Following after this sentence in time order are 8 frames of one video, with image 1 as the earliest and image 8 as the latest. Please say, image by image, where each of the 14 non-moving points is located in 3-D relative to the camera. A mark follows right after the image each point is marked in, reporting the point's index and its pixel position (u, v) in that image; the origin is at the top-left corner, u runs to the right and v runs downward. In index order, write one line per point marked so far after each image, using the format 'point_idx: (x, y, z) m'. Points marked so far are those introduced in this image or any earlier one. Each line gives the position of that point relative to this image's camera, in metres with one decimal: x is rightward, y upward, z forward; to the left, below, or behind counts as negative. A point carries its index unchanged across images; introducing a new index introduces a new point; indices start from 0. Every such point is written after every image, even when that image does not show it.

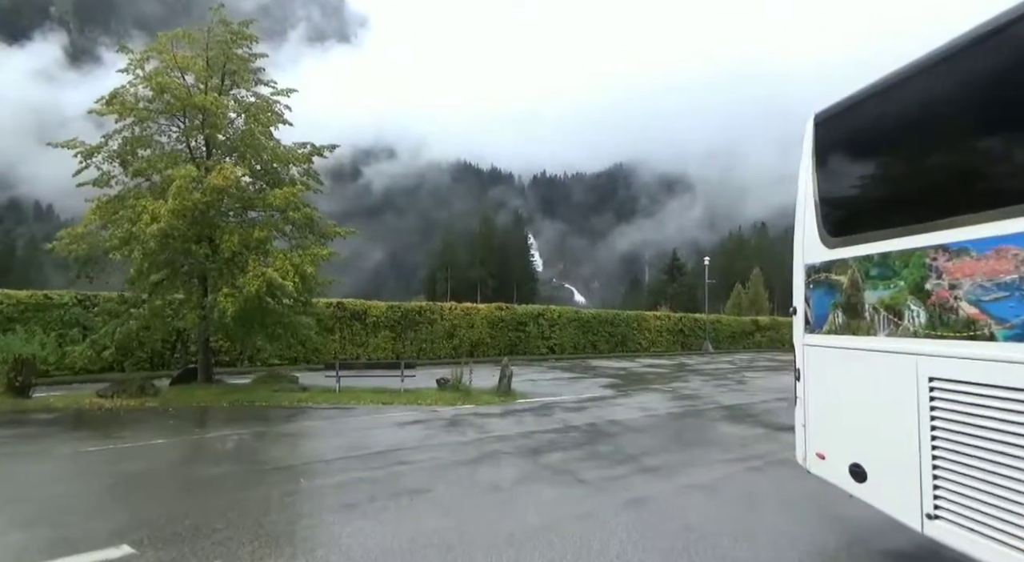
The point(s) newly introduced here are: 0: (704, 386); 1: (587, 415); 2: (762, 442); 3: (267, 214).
0: (+5.8, -3.2, +19.9) m
1: (+1.5, -2.7, +13.0) m
2: (+3.9, -2.5, +10.3) m
3: (-5.7, +1.6, +15.4) m
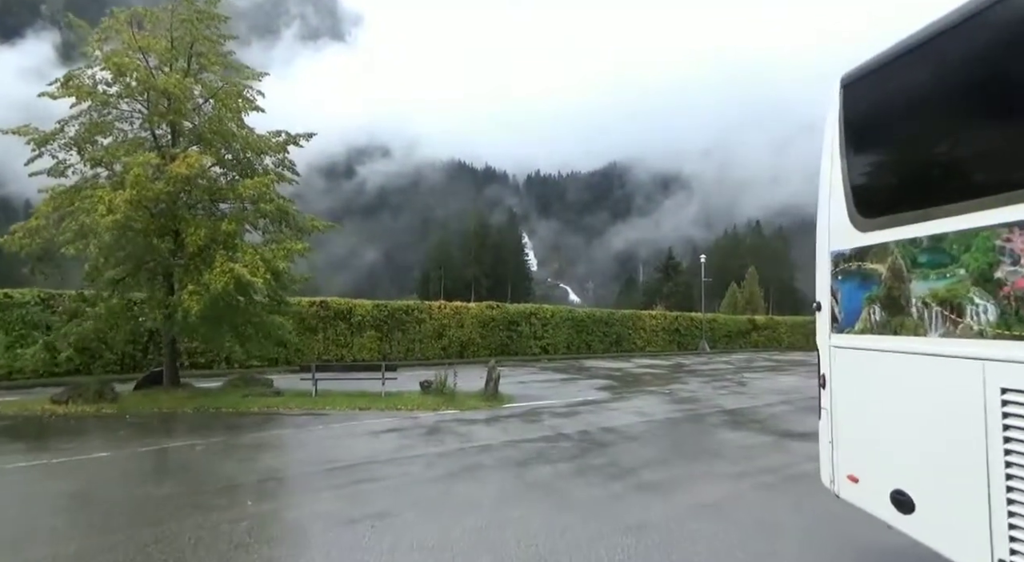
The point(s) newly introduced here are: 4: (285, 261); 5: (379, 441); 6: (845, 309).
0: (+5.5, -3.1, +19.0) m
1: (+1.2, -2.6, +12.1) m
2: (+3.7, -2.4, +9.4) m
3: (-6.0, +1.6, +14.4) m
4: (-4.9, +0.4, +14.0) m
5: (-2.0, -2.4, +9.9) m
6: (+2.5, -0.2, +5.0) m
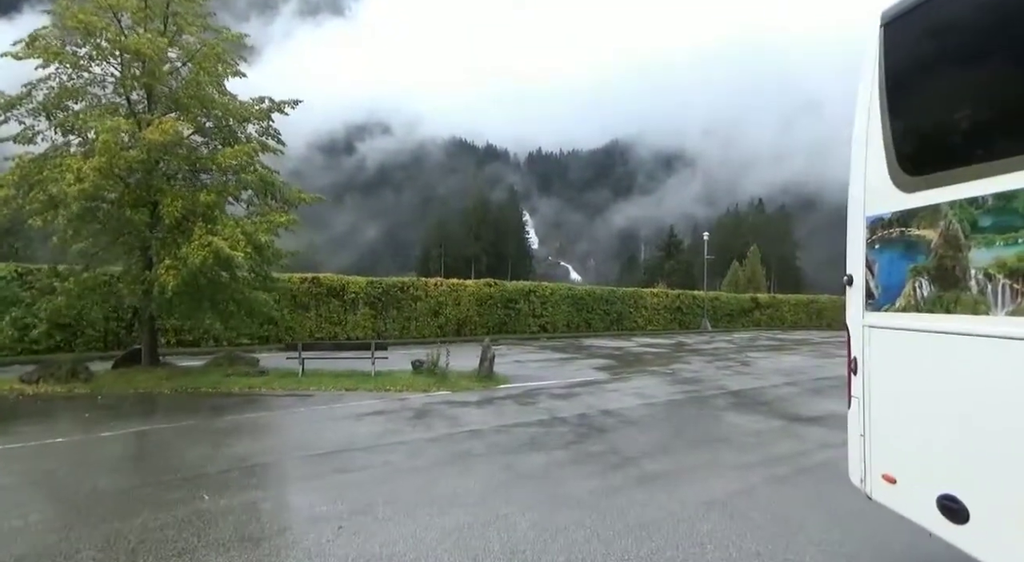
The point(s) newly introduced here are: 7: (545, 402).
0: (+5.4, -2.4, +18.4) m
1: (+1.1, -2.2, +11.5) m
2: (+3.6, -2.1, +8.8) m
3: (-6.1, +2.2, +13.7) m
4: (-5.0, +0.9, +13.3) m
5: (-2.1, -2.0, +9.2) m
6: (+2.4, 0.0, +4.3) m
7: (+0.6, -2.1, +11.5) m
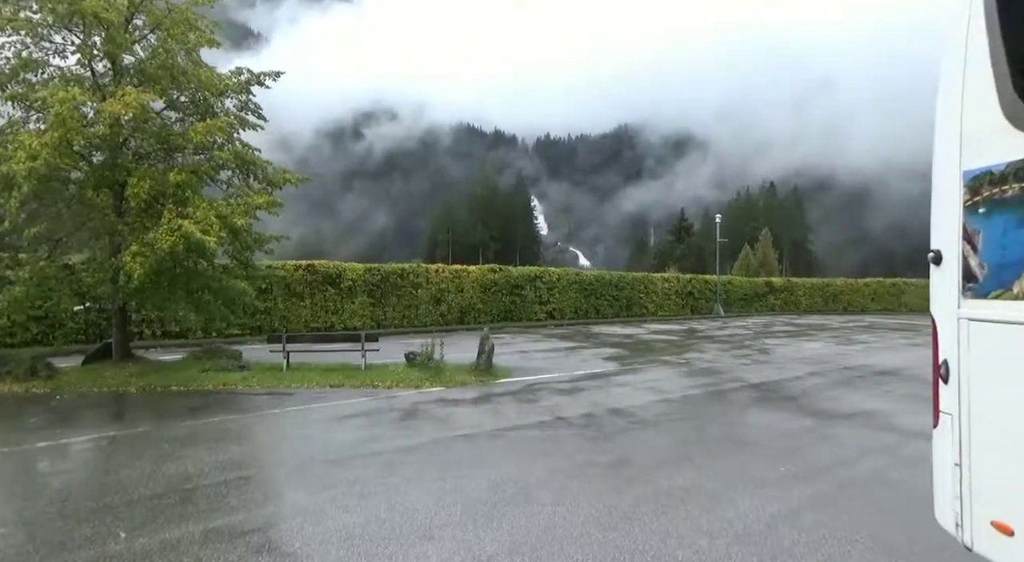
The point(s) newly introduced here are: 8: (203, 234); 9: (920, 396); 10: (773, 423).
0: (+5.5, -2.0, +17.2) m
1: (+1.1, -1.9, +10.4) m
2: (+3.5, -1.9, +7.6) m
3: (-6.1, +2.4, +12.6) m
4: (-5.0, +1.2, +12.2) m
5: (-2.1, -1.9, +8.2) m
6: (+2.3, +0.1, +3.1) m
7: (+0.6, -1.9, +10.5) m
8: (-5.2, +0.8, +11.1) m
9: (+7.1, -2.0, +11.5) m
10: (+3.5, -1.9, +8.8) m
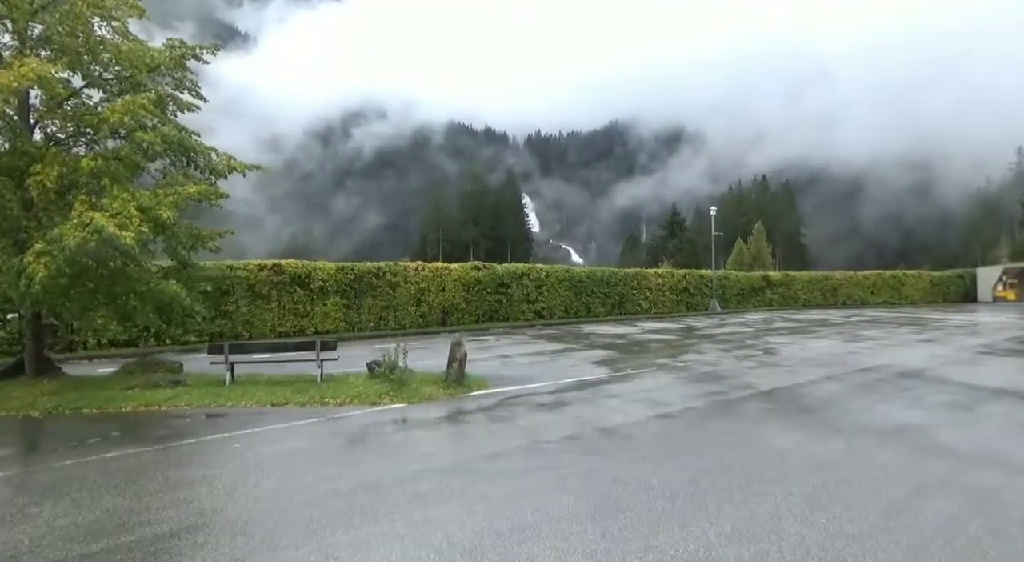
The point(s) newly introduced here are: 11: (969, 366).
0: (+5.0, -1.8, +15.7) m
1: (+0.7, -1.8, +8.8) m
2: (+3.2, -1.8, +6.1) m
3: (-6.6, +2.4, +11.0) m
4: (-5.4, +1.2, +10.5) m
5: (-2.5, -1.9, +6.6) m
6: (+1.9, +0.2, +1.5) m
7: (+0.2, -1.8, +8.9) m
8: (-5.7, +0.8, +9.4) m
9: (+6.7, -1.9, +10.0) m
10: (+3.1, -1.8, +7.2) m
11: (+9.8, -1.8, +14.1) m
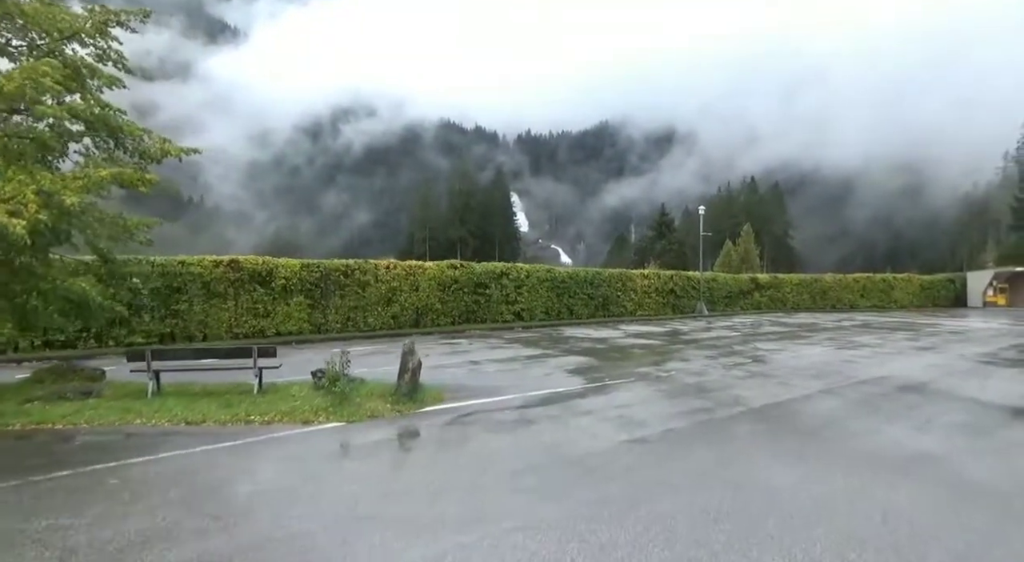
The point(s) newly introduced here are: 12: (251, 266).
0: (+4.4, -1.9, +14.6) m
1: (+0.2, -1.9, +7.6) m
2: (+2.7, -1.8, +4.9) m
3: (-7.1, +2.4, +9.6) m
4: (-6.0, +1.2, +9.2) m
5: (-3.0, -1.8, +5.3) m
6: (+1.5, +0.1, +0.3) m
7: (-0.4, -1.9, +7.6) m
8: (-6.2, +0.8, +8.1) m
9: (+6.1, -1.9, +8.8) m
10: (+2.6, -1.9, +6.0) m
11: (+9.2, -1.9, +13.0) m
12: (-7.7, +0.4, +19.3) m
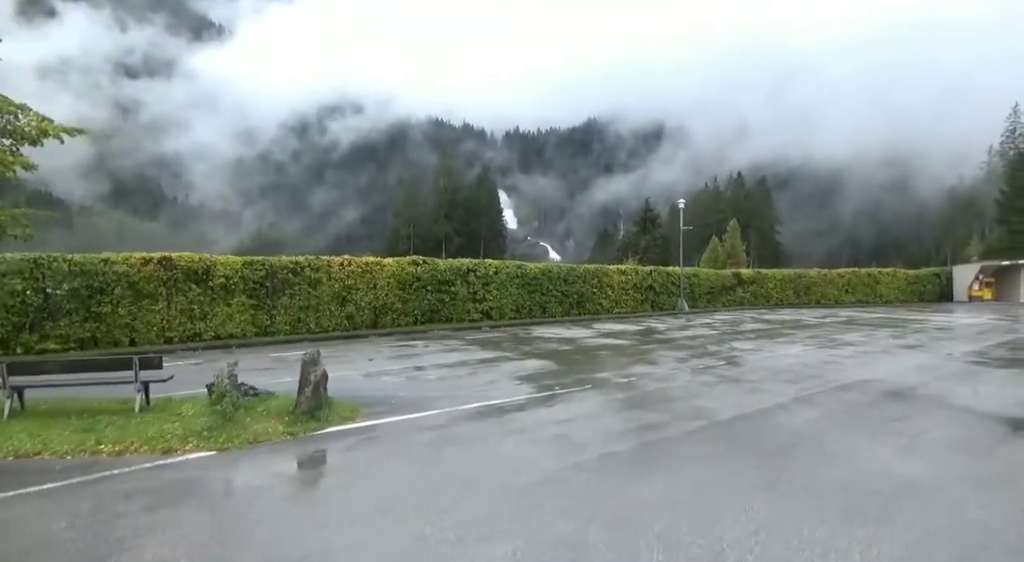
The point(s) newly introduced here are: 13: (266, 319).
0: (+3.3, -1.8, +13.2) m
1: (-0.8, -1.8, +6.2) m
2: (+1.8, -1.8, +3.5) m
3: (-8.1, +2.4, +8.1) m
4: (-7.0, +1.2, +7.7) m
5: (-3.9, -1.8, +3.9) m
6: (+0.7, +0.1, -1.1) m
7: (-1.3, -1.8, +6.2) m
8: (-7.2, +0.8, +6.6) m
9: (+5.2, -1.9, +7.5) m
10: (+1.7, -1.8, +4.6) m
11: (+8.1, -1.8, +11.8) m
12: (-8.9, +0.5, +17.8) m
13: (-7.3, -1.1, +19.4) m
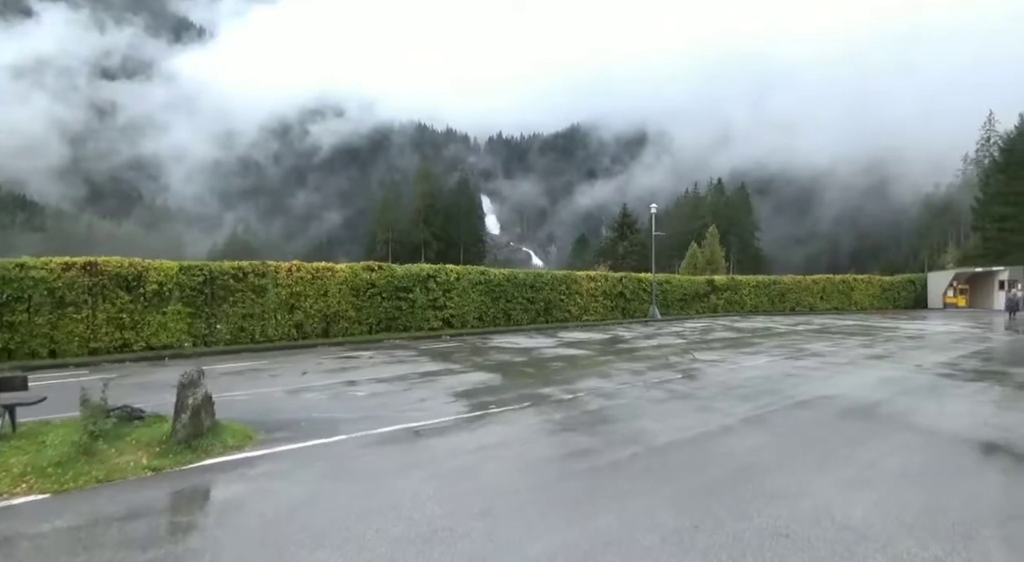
0: (+2.2, -2.0, +12.3) m
1: (-1.7, -1.9, +5.2) m
2: (+0.9, -1.9, +2.6) m
3: (-9.1, +2.3, +6.9) m
4: (-8.0, +1.1, +6.6) m
5: (-4.8, -1.9, +2.8) m
6: (-0.1, +0.1, -2.0) m
7: (-2.3, -1.9, +5.2) m
8: (-8.1, +0.7, +5.5) m
9: (+4.2, -2.0, +6.7) m
10: (+0.7, -1.9, +3.7) m
11: (+7.0, -2.0, +11.0) m
12: (-10.1, +0.3, +16.6) m
13: (-8.6, -1.3, +18.3) m
